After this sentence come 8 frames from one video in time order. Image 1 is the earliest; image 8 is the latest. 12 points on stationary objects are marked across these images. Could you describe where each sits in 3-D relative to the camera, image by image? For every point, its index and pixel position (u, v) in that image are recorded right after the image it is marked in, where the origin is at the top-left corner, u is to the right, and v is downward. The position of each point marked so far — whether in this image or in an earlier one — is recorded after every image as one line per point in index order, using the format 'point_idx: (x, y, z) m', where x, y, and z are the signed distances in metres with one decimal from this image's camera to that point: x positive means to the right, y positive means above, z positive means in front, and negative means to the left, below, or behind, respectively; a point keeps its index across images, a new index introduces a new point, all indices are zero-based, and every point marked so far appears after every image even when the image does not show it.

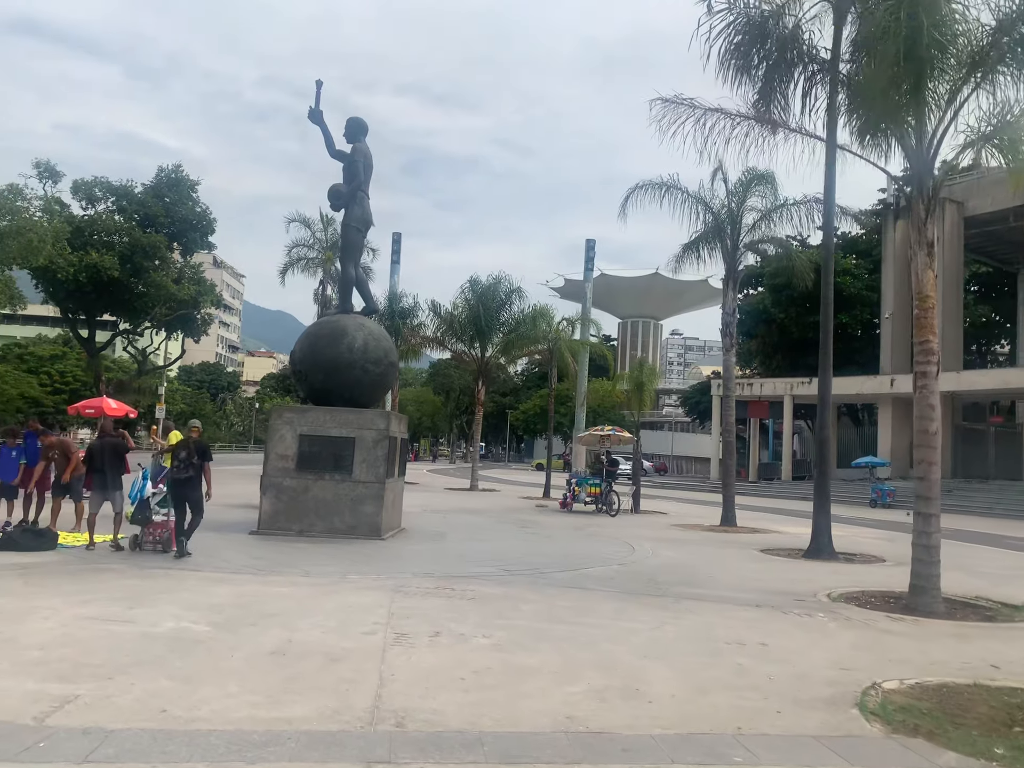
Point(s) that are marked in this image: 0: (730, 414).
0: (+4.8, -0.7, +18.4) m
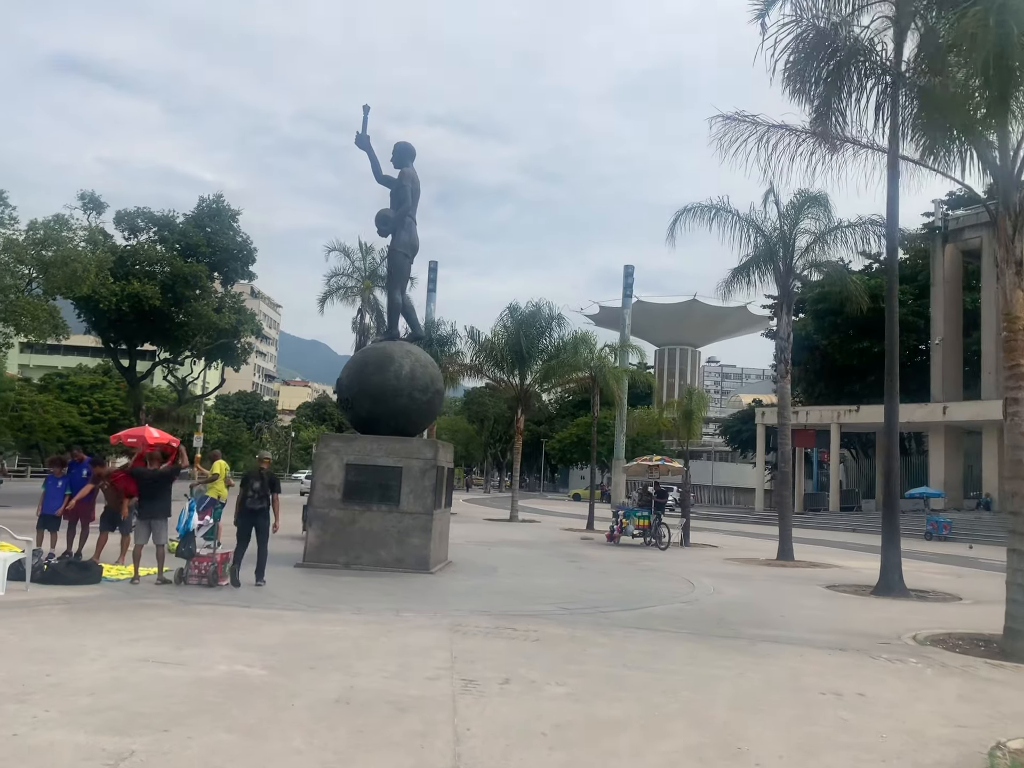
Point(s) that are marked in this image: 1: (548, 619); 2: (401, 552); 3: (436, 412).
0: (+5.7, -1.3, +17.8) m
1: (+0.4, -2.4, +8.7) m
2: (-1.6, -2.4, +12.3) m
3: (-1.2, -0.4, +13.3) m
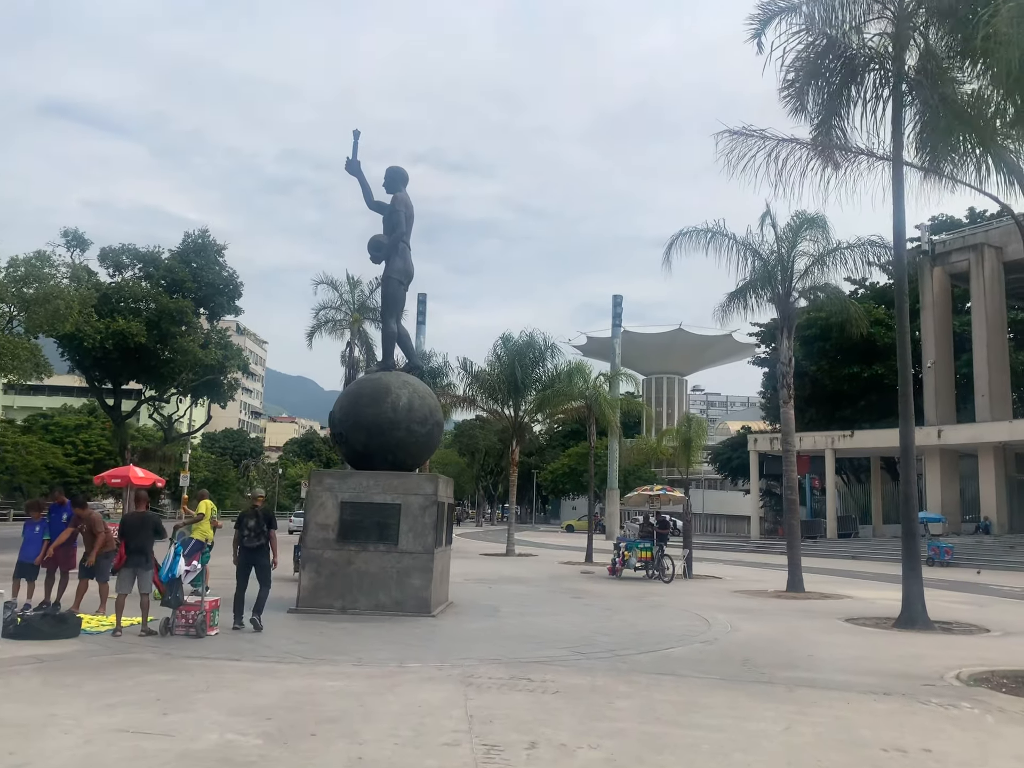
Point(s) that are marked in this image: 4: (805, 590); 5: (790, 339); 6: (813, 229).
0: (+5.7, -1.8, +17.3) m
1: (+0.5, -2.7, +8.1) m
2: (-1.5, -2.9, +11.6) m
3: (-1.2, -0.9, +12.7) m
4: (+5.8, -4.1, +16.9) m
5: (+6.1, +1.0, +18.7) m
6: (+6.4, +3.3, +18.1) m
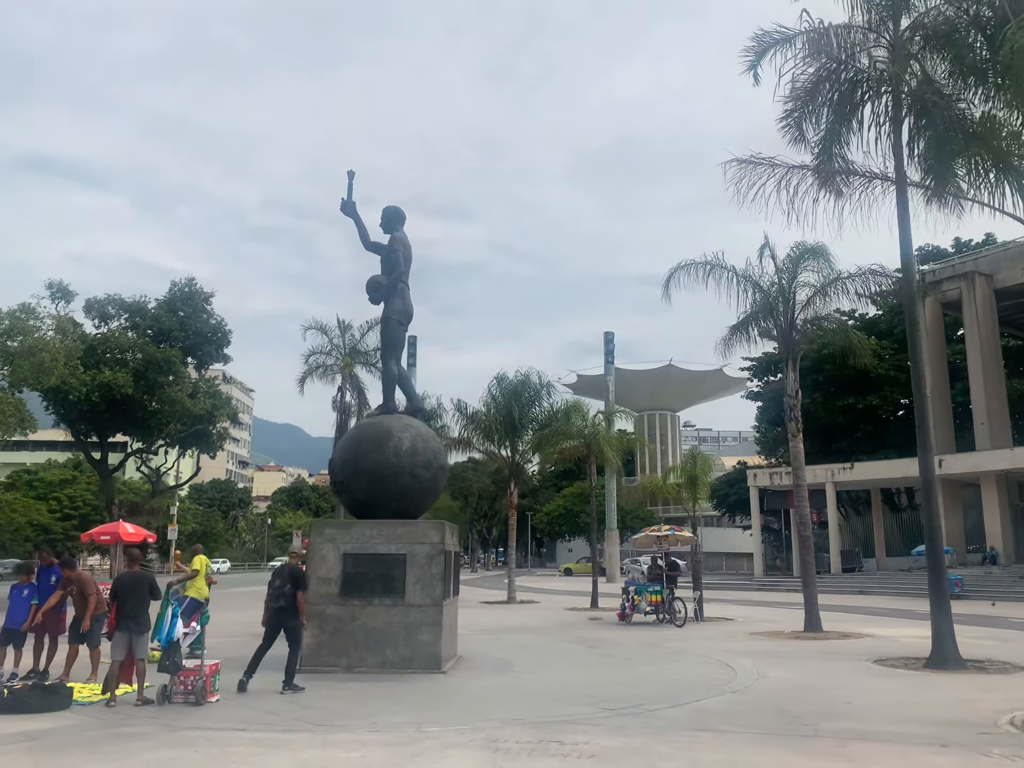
0: (+5.8, -2.4, +16.9) m
1: (+0.7, -3.0, +7.6) m
2: (-1.3, -3.5, +11.0) m
3: (-1.0, -1.5, +12.2) m
4: (+6.0, -4.7, +16.4) m
5: (+6.1, +0.3, +18.4) m
6: (+6.4, +2.6, +18.0) m
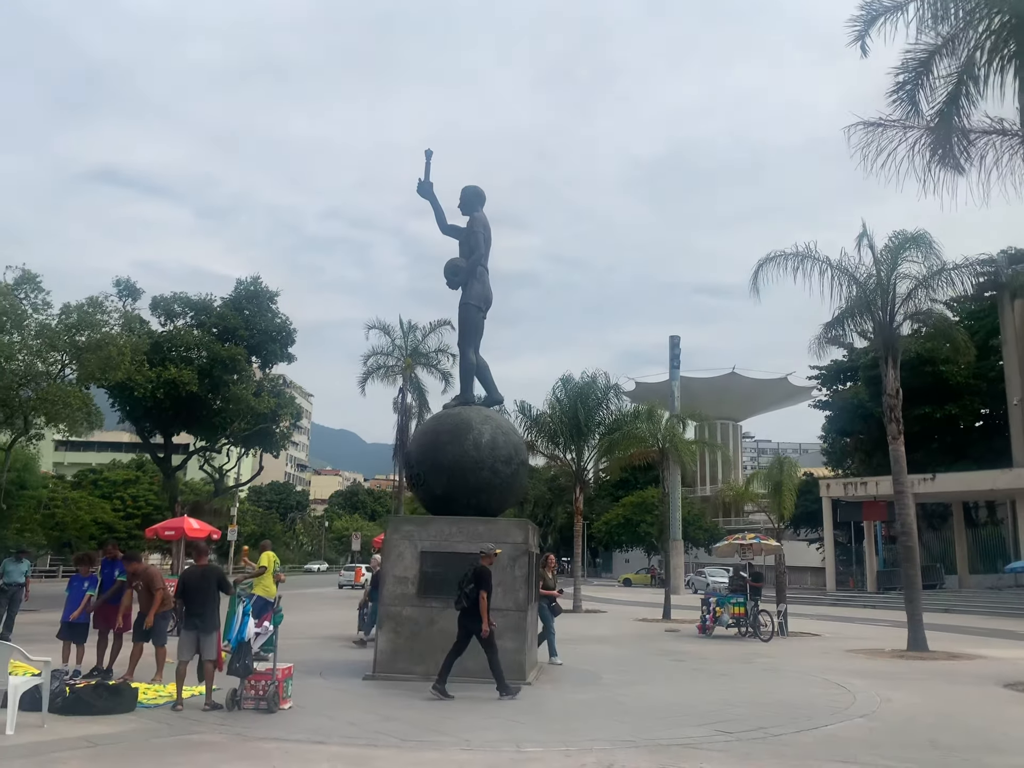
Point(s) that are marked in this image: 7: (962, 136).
0: (+7.2, -2.4, +15.6) m
1: (+1.6, -2.9, +6.6) m
2: (-0.3, -3.3, +10.2) m
3: (+0.1, -1.4, +11.4) m
4: (+7.4, -4.7, +15.1) m
5: (+7.7, +0.3, +17.1) m
6: (+7.9, +2.6, +16.7) m
7: (+6.6, +3.6, +12.5) m
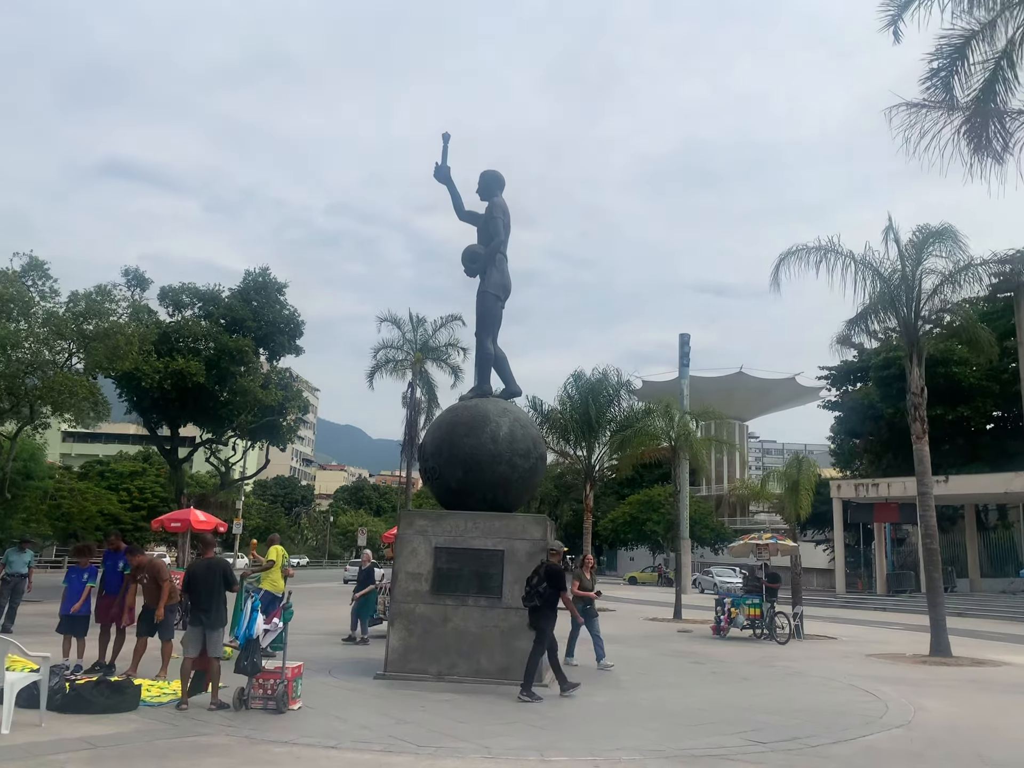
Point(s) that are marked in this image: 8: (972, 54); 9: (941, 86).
0: (+7.4, -2.4, +15.2) m
1: (+1.8, -2.8, +6.2) m
2: (-0.1, -3.2, +9.8) m
3: (+0.3, -1.3, +11.0) m
4: (+7.6, -4.7, +14.7) m
5: (+7.9, +0.3, +16.7) m
6: (+8.2, +2.7, +16.3) m
7: (+6.9, +3.7, +12.1) m
8: (+6.6, +4.8, +12.3) m
9: (+6.3, +4.4, +12.5) m
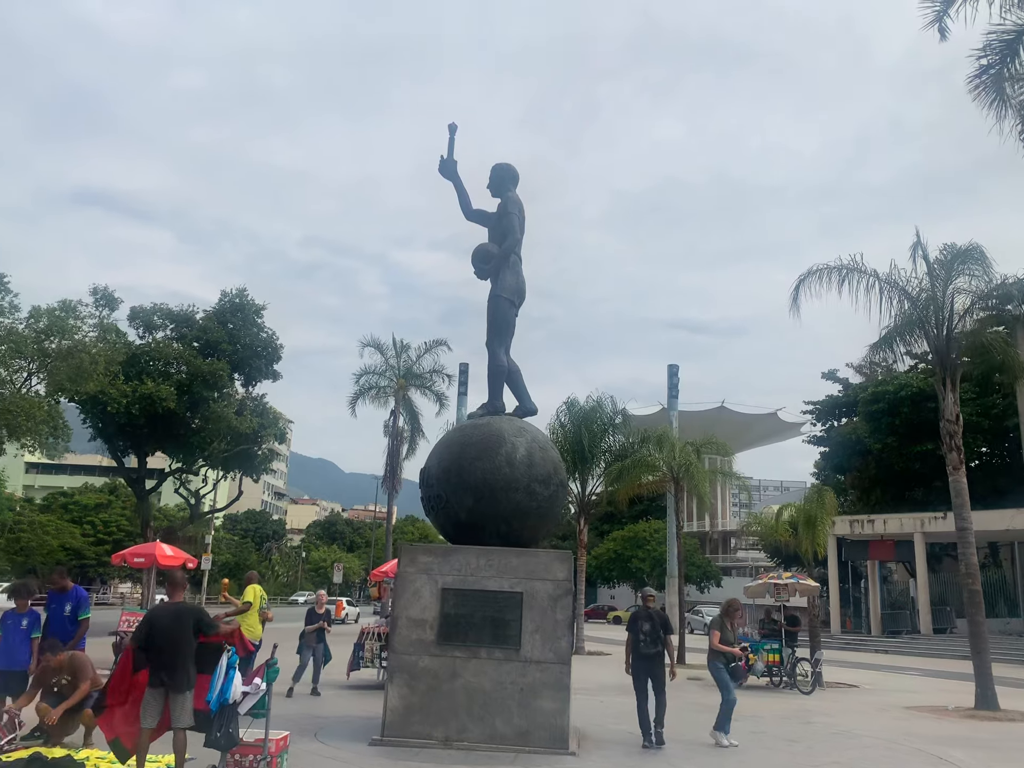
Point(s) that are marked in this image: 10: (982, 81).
0: (+7.5, -2.8, +13.9) m
1: (+2.1, -2.8, +4.8) m
2: (+0.1, -3.3, +8.3) m
3: (+0.5, -1.4, +9.6) m
4: (+7.6, -5.1, +13.4) m
5: (+8.0, -0.2, +15.6) m
6: (+8.3, +2.2, +15.3) m
7: (+7.1, +3.4, +11.1) m
8: (+6.8, +4.5, +11.3) m
9: (+6.5, +4.0, +11.5) m
10: (+6.4, +4.1, +11.6) m
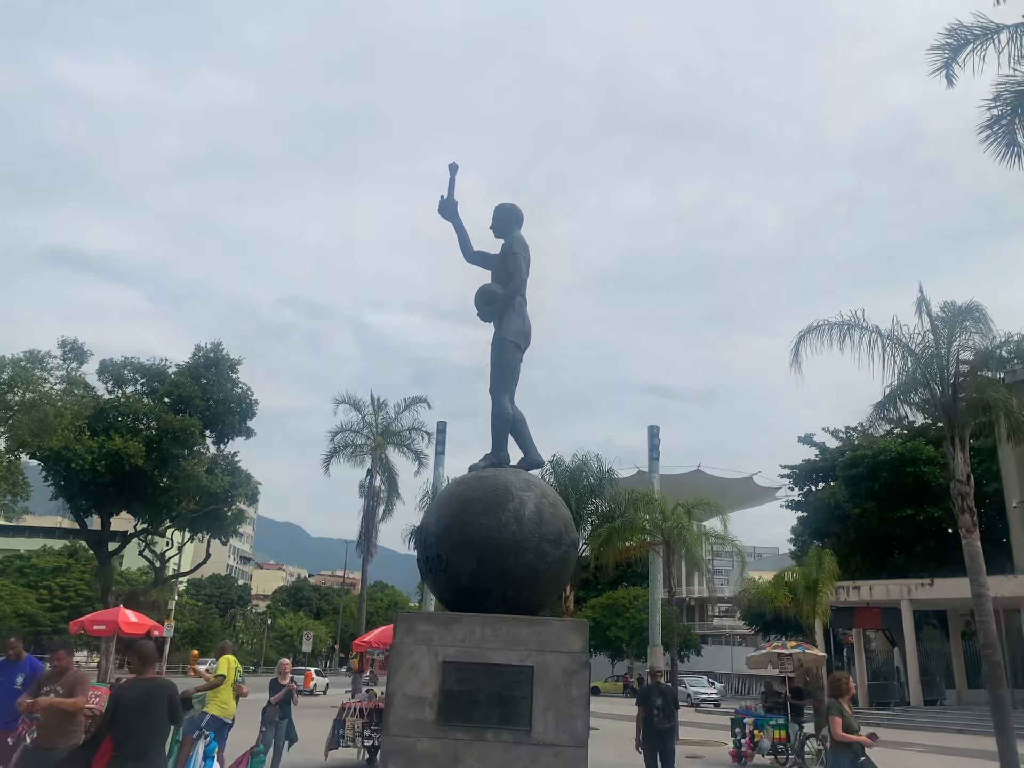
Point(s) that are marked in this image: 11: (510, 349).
0: (+7.4, -3.7, +13.2) m
1: (+2.3, -3.0, +4.0) m
2: (+0.2, -3.7, +7.4) m
3: (+0.6, -2.0, +8.8) m
4: (+7.5, -5.9, +12.5) m
5: (+7.8, -1.2, +15.1) m
6: (+8.2, +1.1, +15.0) m
7: (+7.1, +2.7, +10.8) m
8: (+6.9, +3.7, +11.2) m
9: (+6.5, +3.3, +11.3) m
10: (+6.4, +3.4, +11.4) m
11: (0.0, +0.4, +9.4) m
